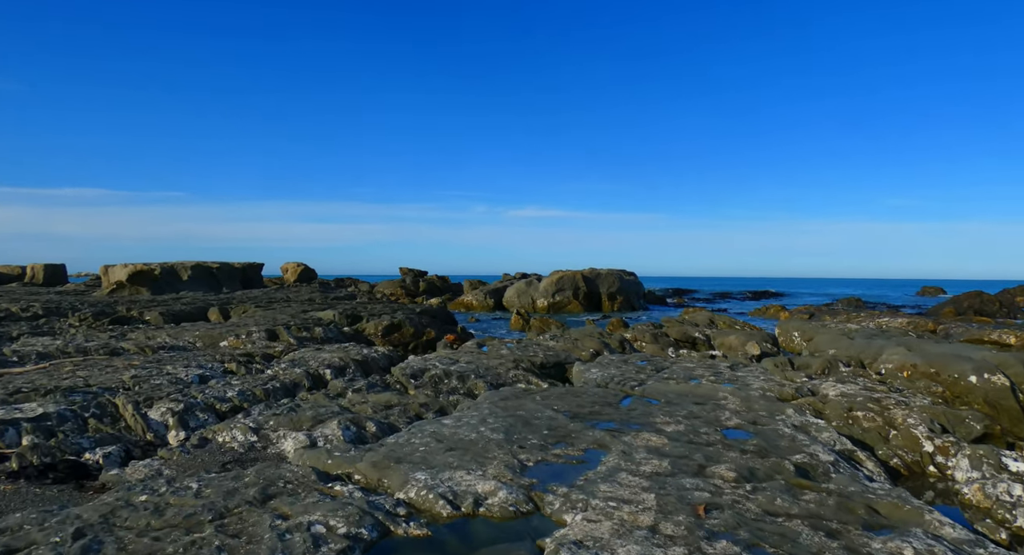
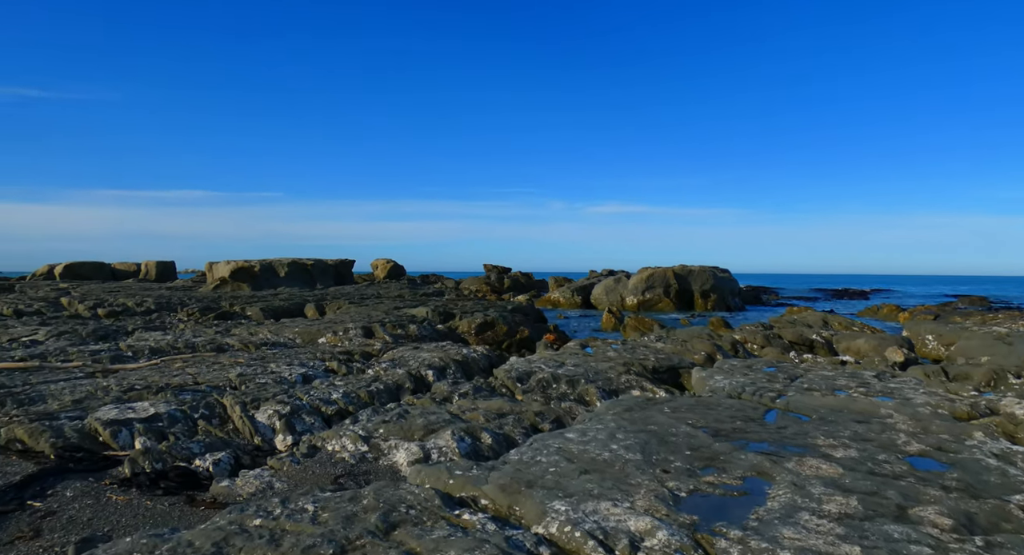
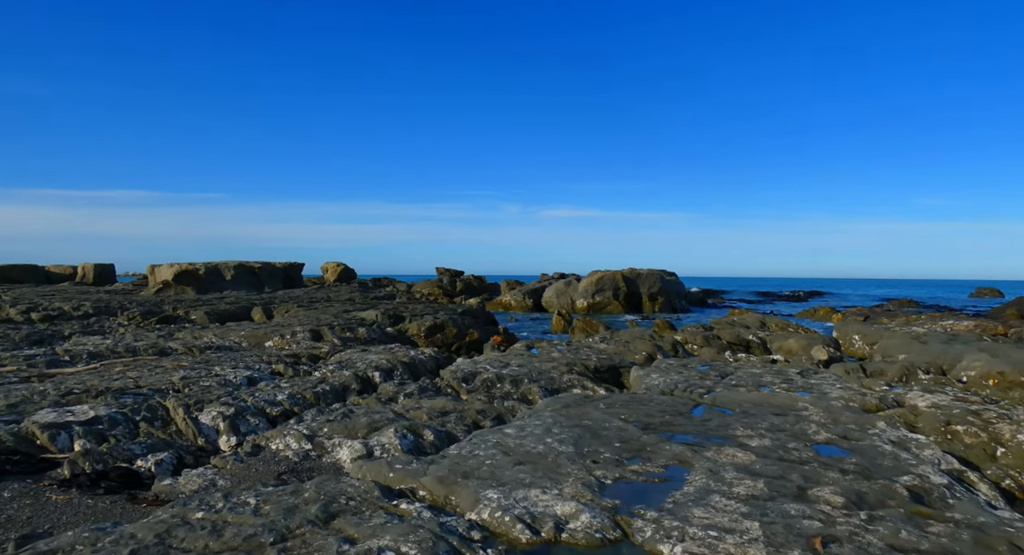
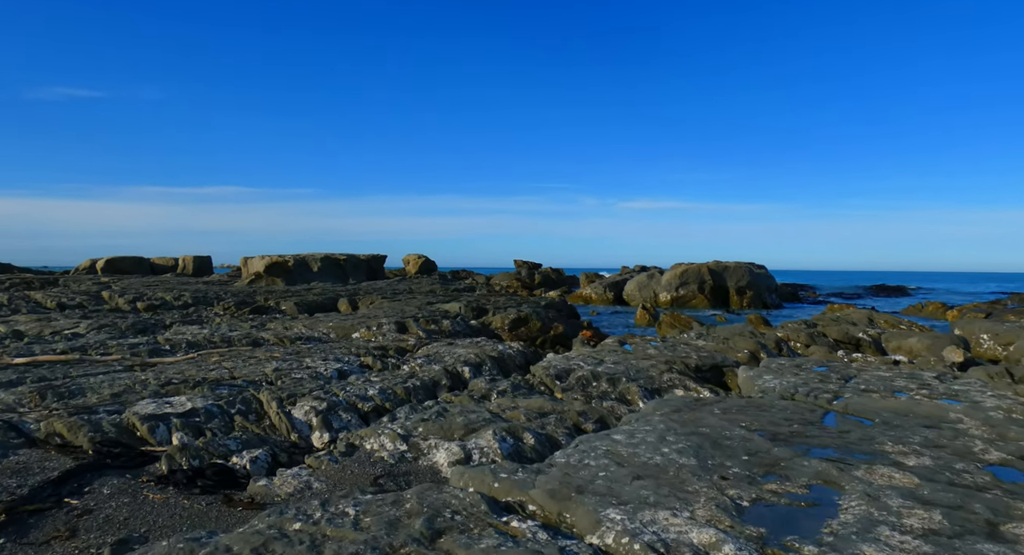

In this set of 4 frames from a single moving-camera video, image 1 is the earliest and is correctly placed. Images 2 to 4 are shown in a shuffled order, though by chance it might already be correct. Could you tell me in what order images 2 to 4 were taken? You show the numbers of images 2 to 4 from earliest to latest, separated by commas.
3, 2, 4
